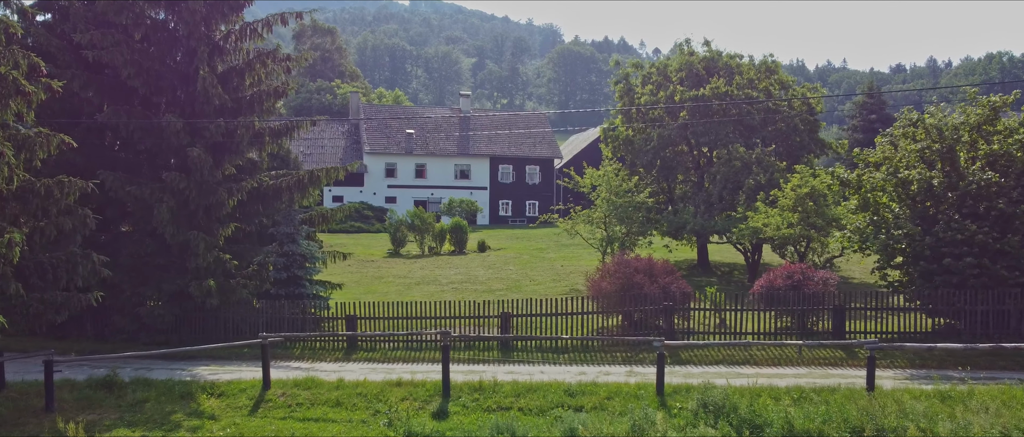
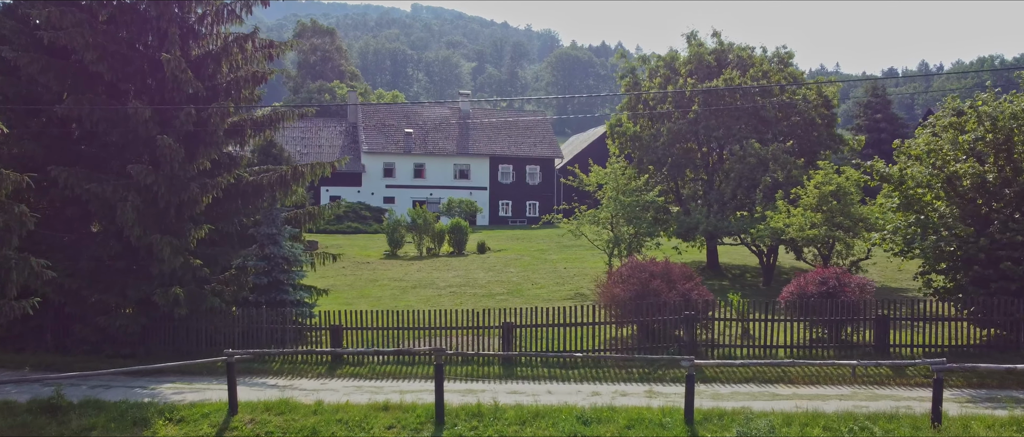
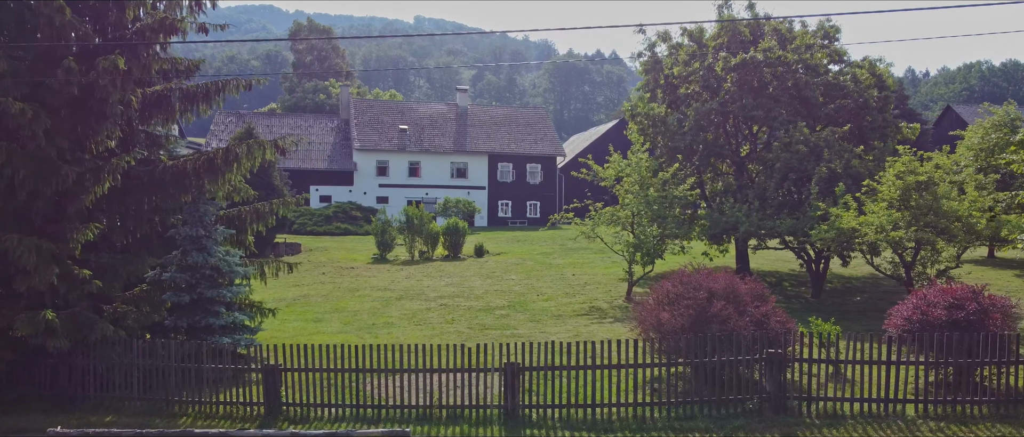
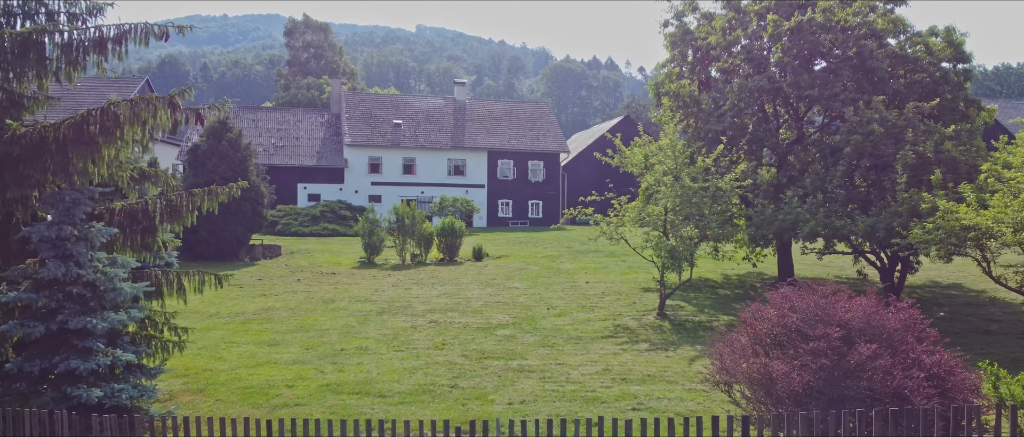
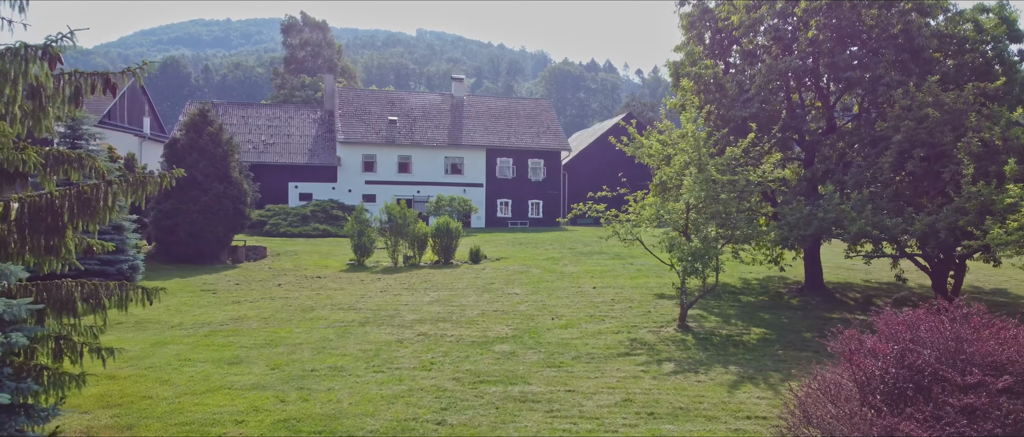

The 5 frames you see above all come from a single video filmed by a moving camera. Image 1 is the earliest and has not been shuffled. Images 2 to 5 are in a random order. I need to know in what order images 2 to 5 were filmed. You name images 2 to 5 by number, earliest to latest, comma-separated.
2, 3, 4, 5
